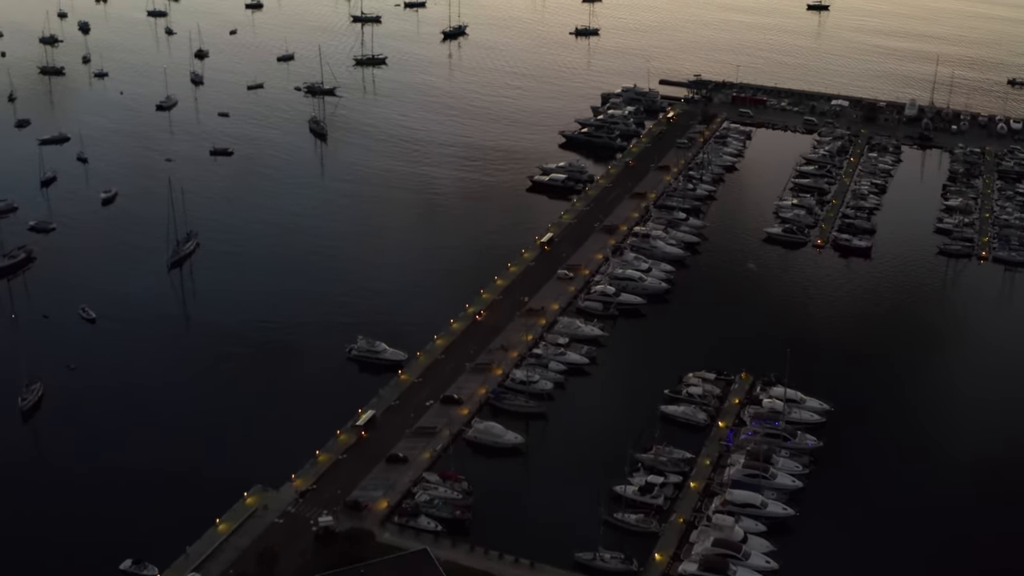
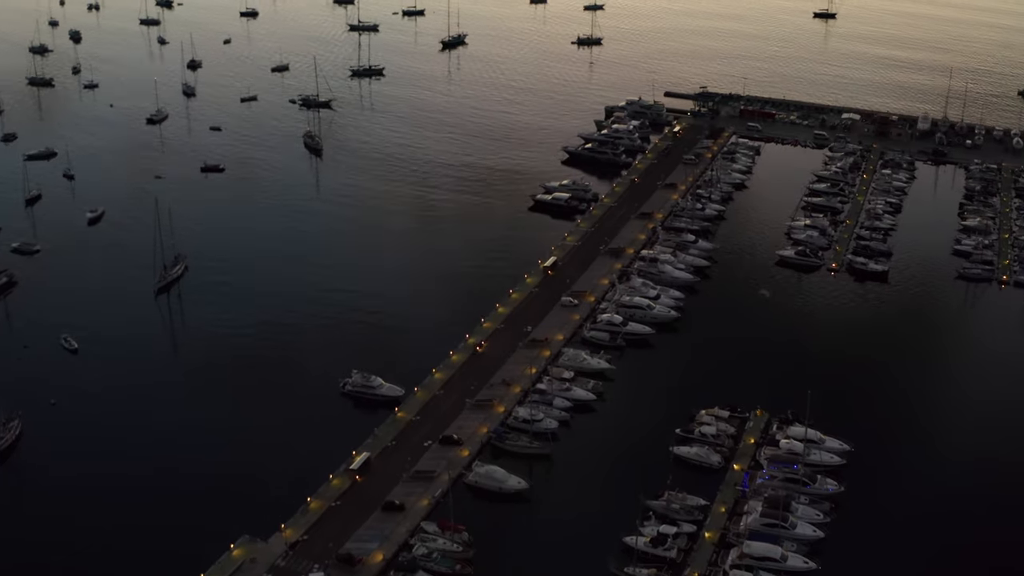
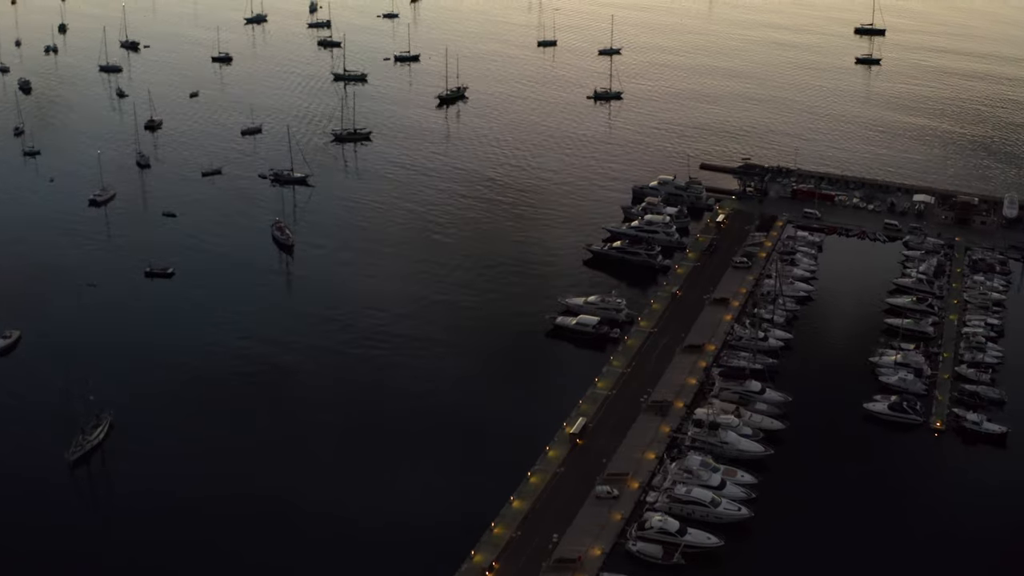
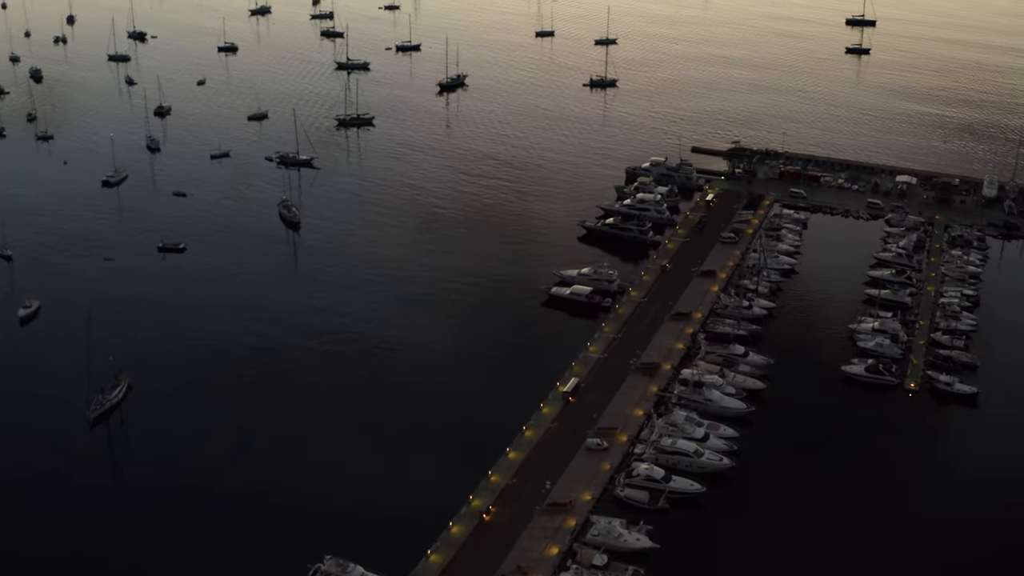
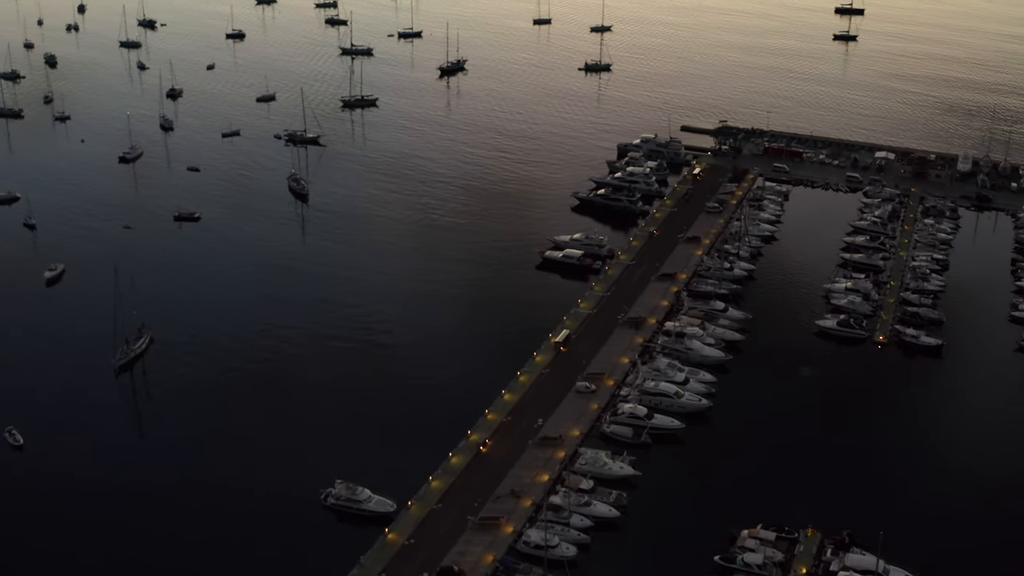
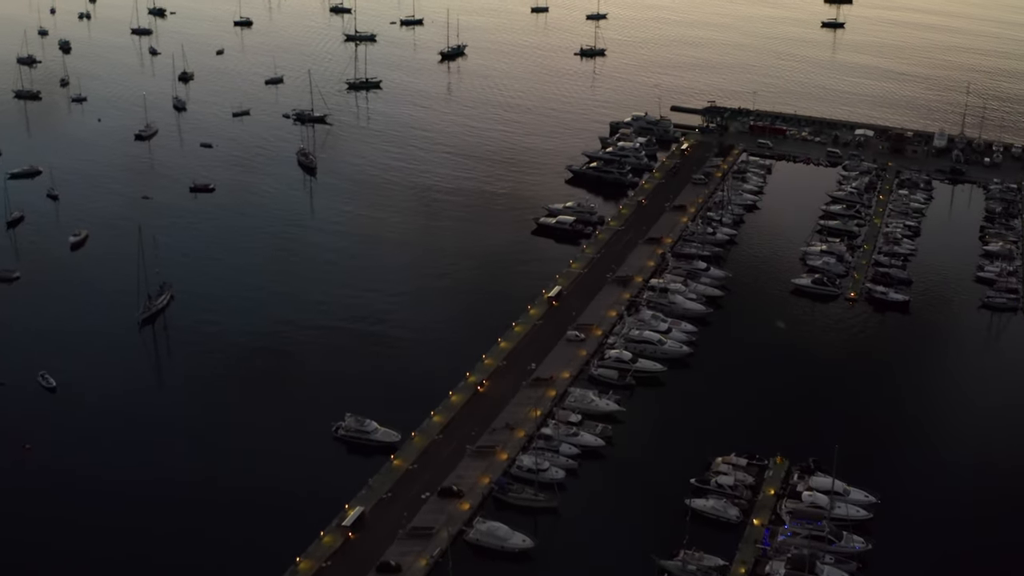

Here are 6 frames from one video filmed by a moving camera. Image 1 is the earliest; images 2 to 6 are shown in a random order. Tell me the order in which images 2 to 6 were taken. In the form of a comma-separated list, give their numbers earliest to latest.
2, 6, 5, 4, 3
